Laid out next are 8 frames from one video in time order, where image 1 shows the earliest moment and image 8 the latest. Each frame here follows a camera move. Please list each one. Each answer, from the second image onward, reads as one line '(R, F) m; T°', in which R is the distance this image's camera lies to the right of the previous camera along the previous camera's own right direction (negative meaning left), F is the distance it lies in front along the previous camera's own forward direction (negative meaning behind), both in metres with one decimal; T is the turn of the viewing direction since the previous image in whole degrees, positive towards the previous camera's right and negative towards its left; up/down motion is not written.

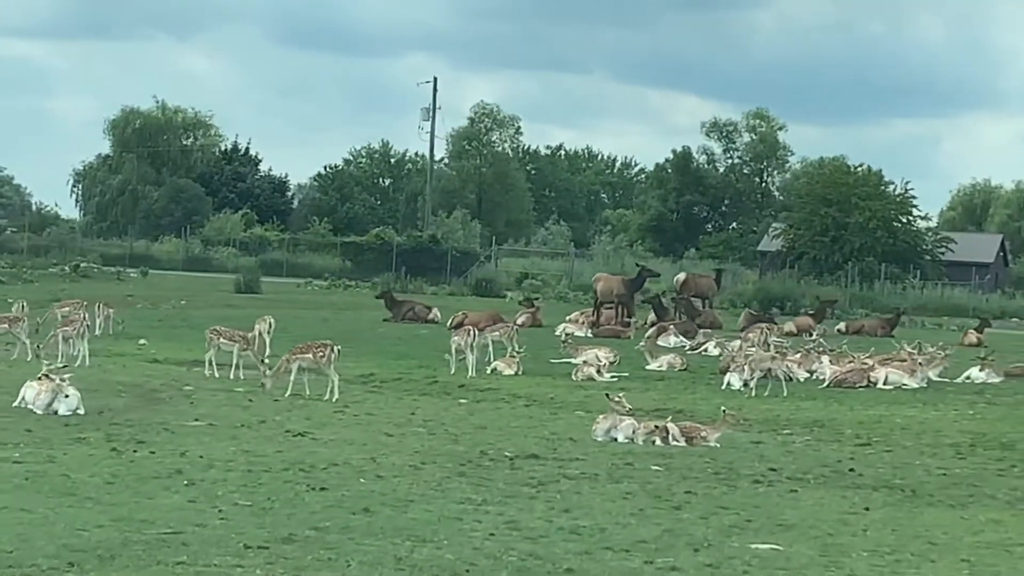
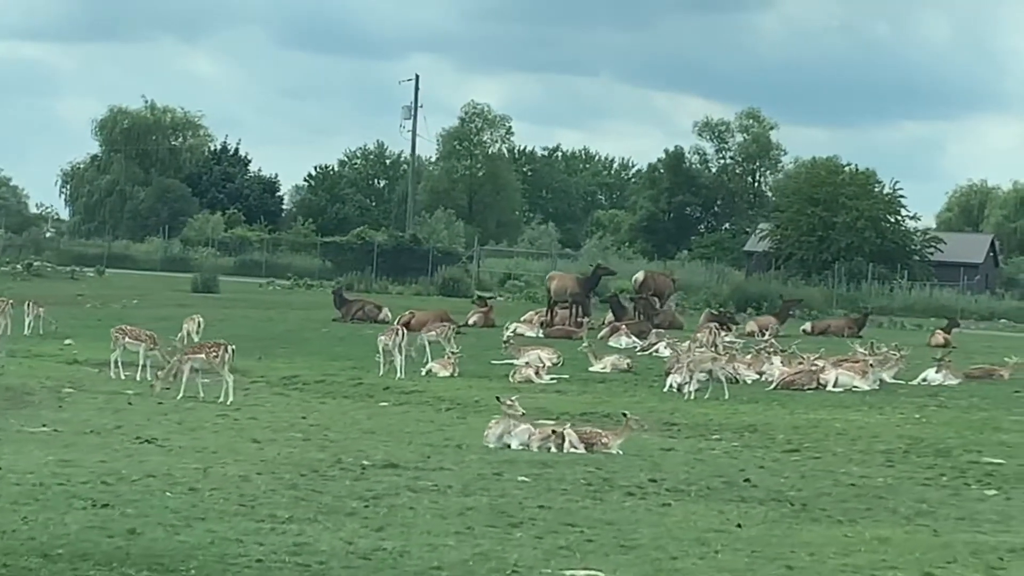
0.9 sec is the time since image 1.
(+0.7, +1.0) m; 0°
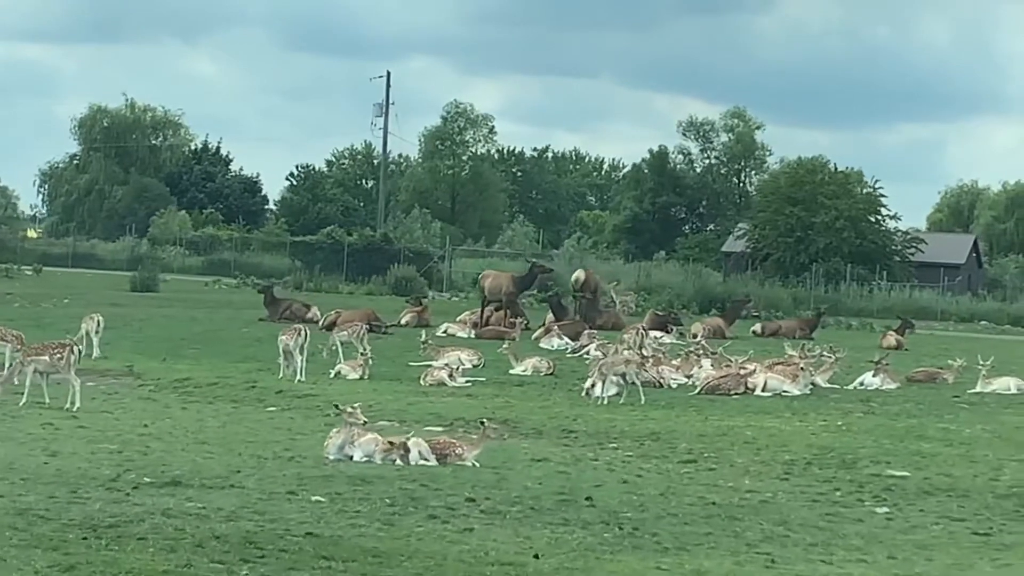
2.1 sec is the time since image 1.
(+0.8, +1.2) m; 0°
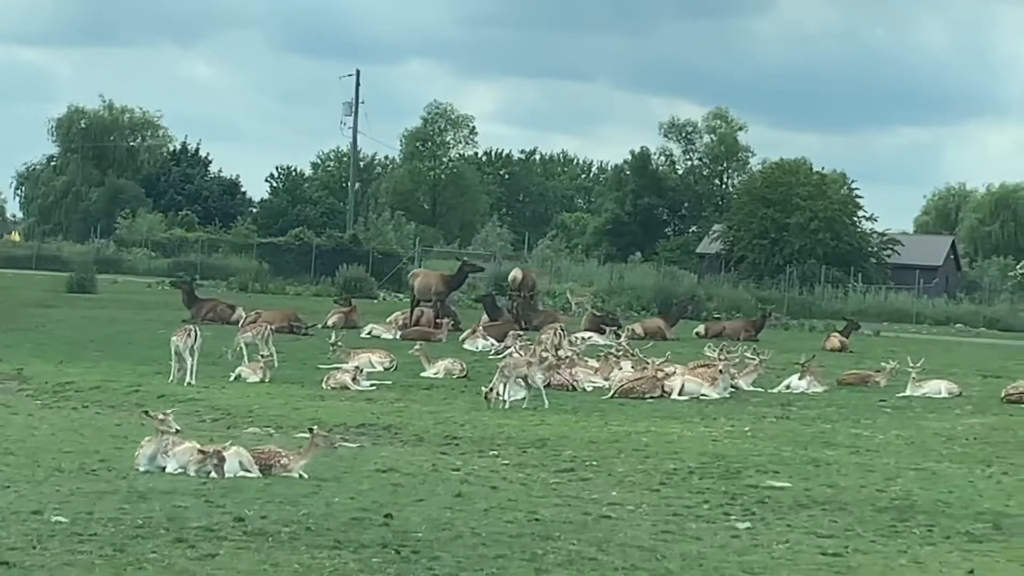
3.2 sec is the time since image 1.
(+0.8, +1.0) m; 0°
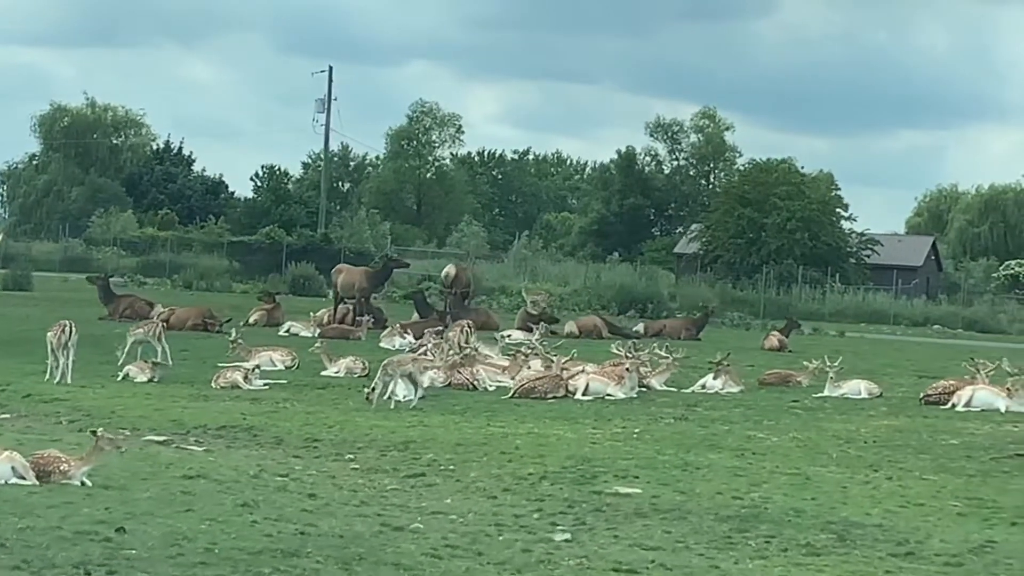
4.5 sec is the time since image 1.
(+0.9, +0.9) m; 0°
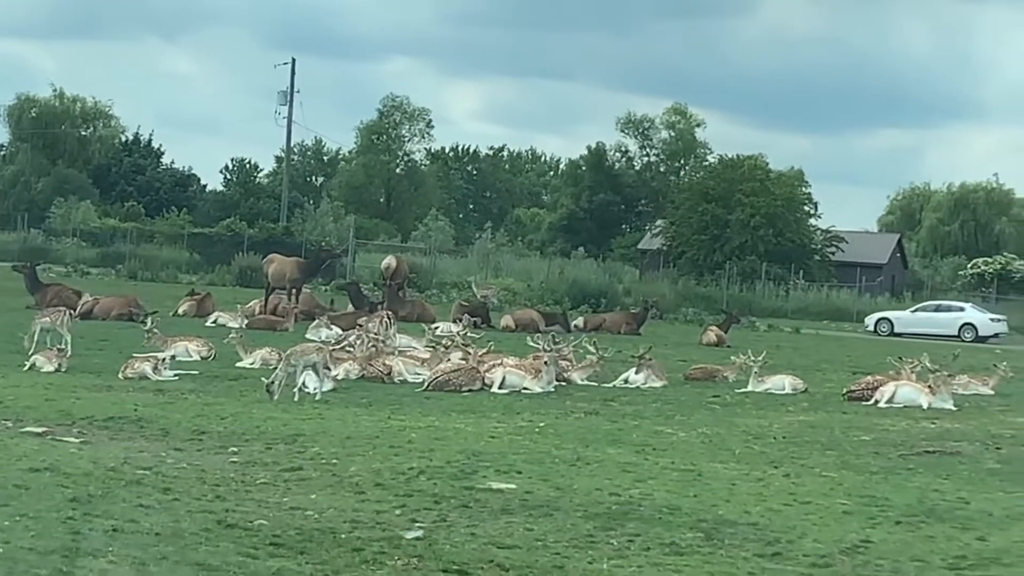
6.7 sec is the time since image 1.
(+0.5, +0.5) m; +1°
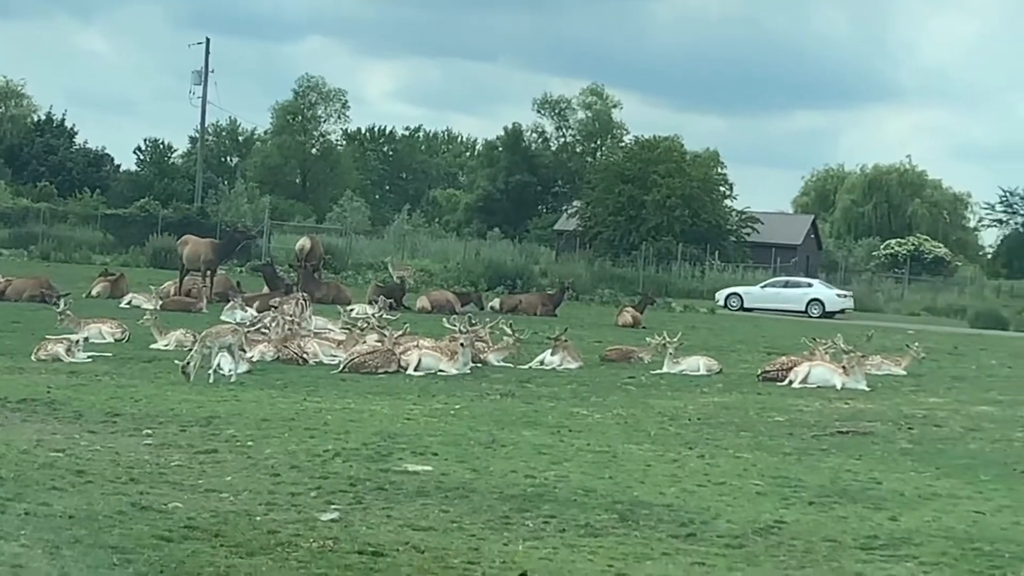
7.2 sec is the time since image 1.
(0.0, 0.0) m; +2°
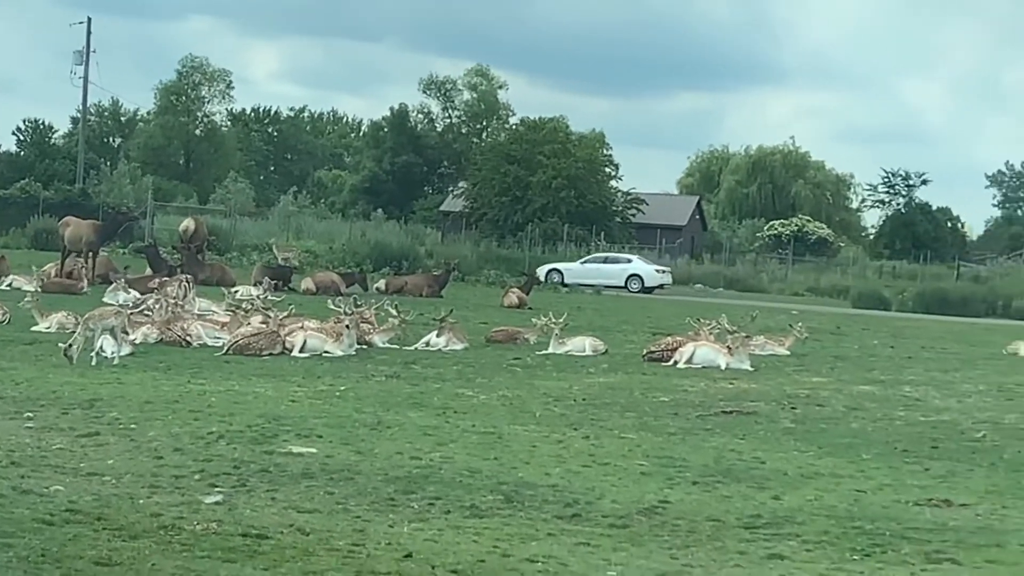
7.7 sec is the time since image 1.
(0.0, 0.0) m; +3°
